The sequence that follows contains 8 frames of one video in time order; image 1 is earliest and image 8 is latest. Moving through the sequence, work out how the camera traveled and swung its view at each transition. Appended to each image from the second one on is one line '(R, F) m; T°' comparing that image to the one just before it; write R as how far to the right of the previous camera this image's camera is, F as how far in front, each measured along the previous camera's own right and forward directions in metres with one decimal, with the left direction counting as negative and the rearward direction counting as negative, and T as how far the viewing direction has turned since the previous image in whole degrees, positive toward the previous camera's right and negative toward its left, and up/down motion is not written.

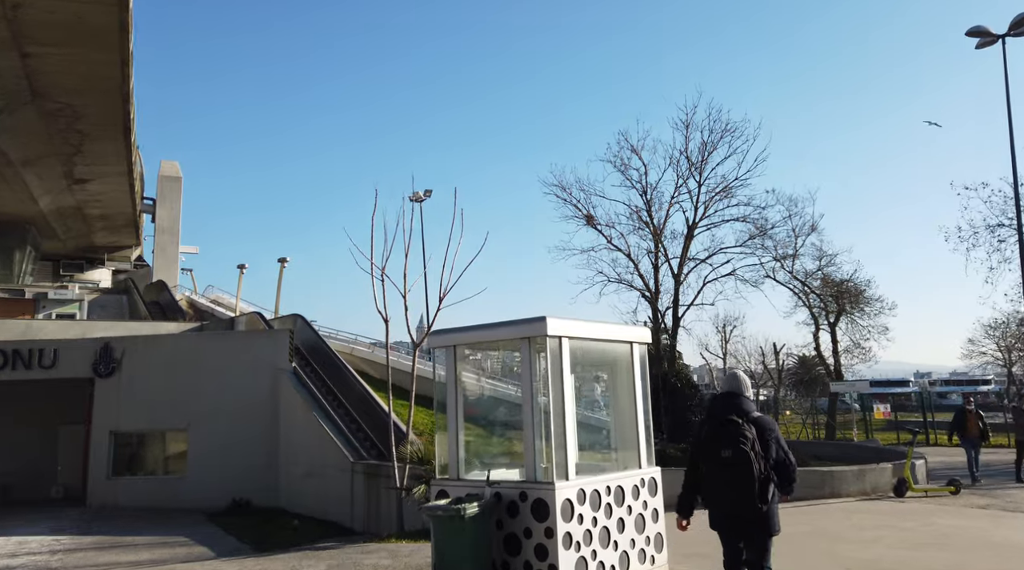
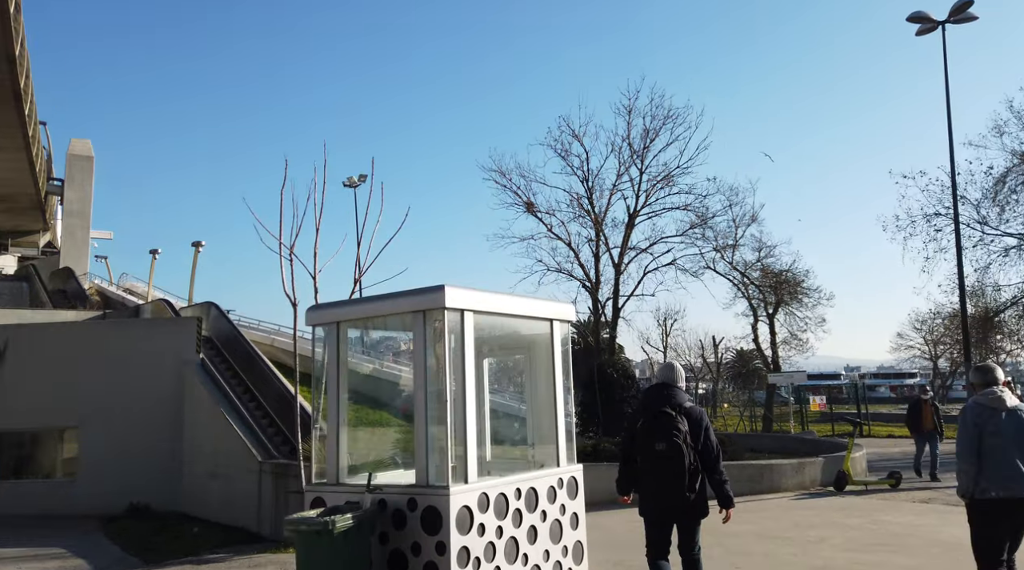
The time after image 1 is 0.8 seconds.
(+0.3, +0.8) m; +4°
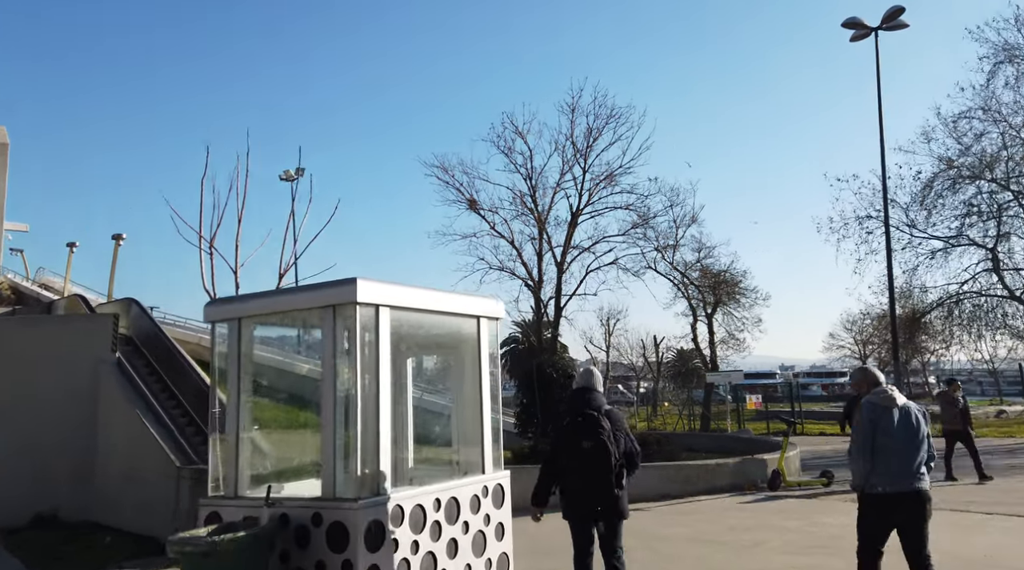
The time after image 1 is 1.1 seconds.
(+0.1, +0.3) m; +4°
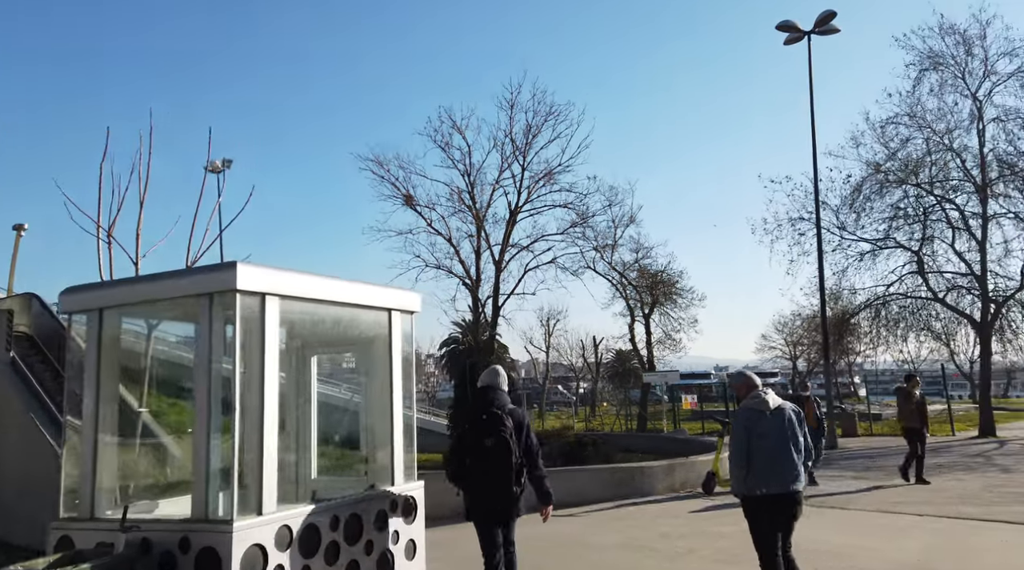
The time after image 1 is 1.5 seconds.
(+0.1, +0.5) m; +4°
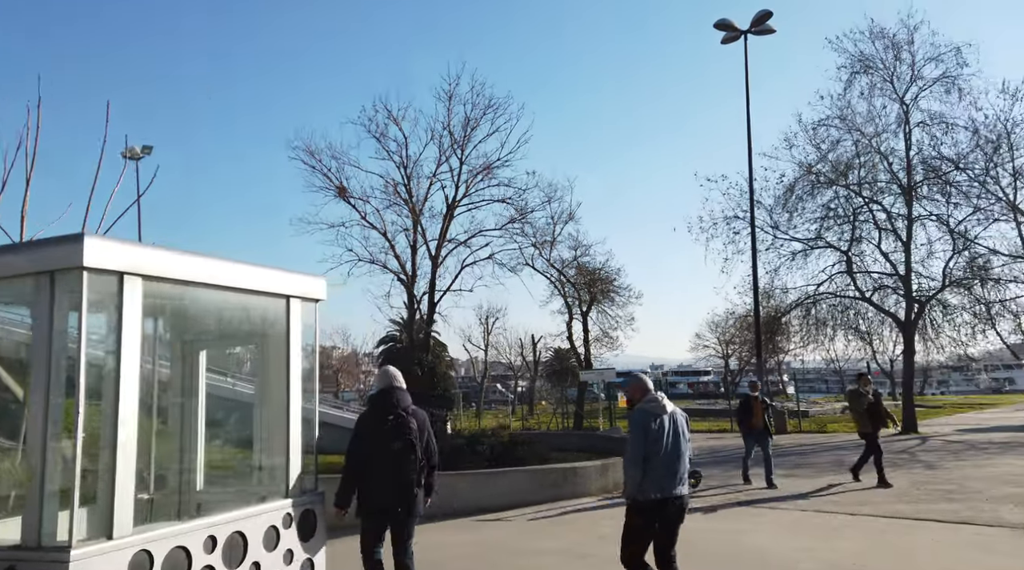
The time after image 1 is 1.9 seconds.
(+0.1, +0.5) m; +4°
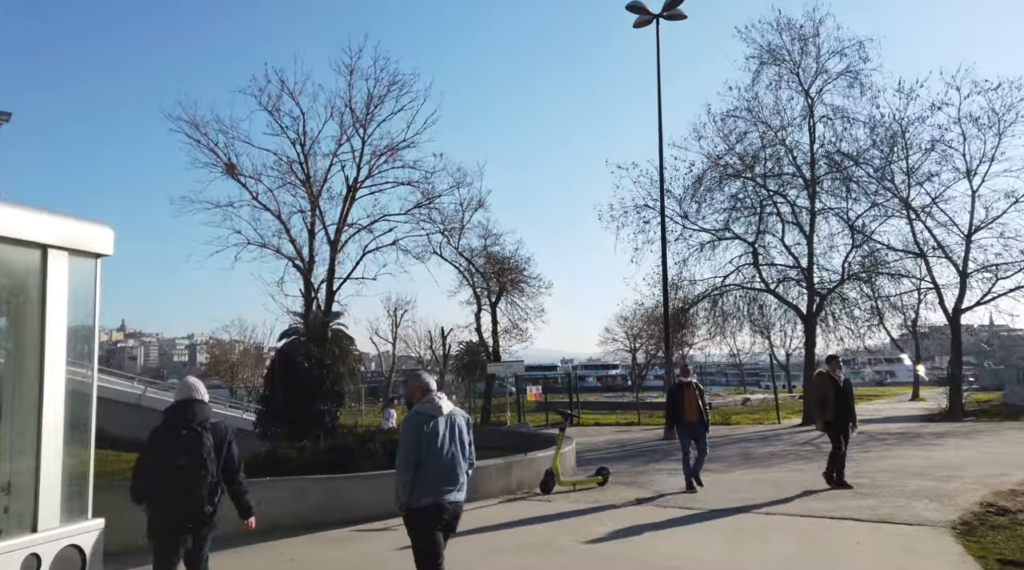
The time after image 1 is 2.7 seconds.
(+0.2, +1.2) m; +6°
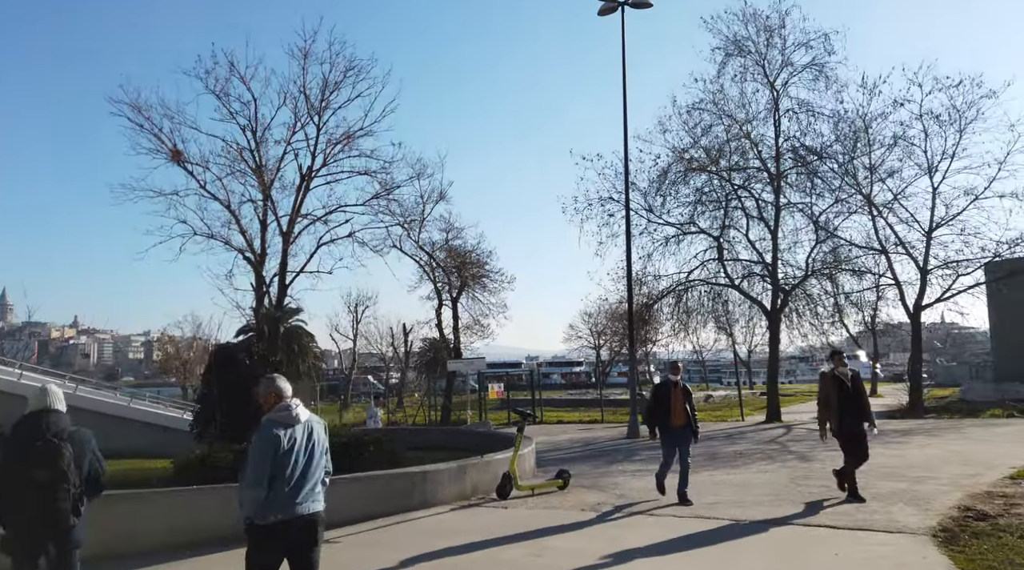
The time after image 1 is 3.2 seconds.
(+0.1, +0.9) m; +2°
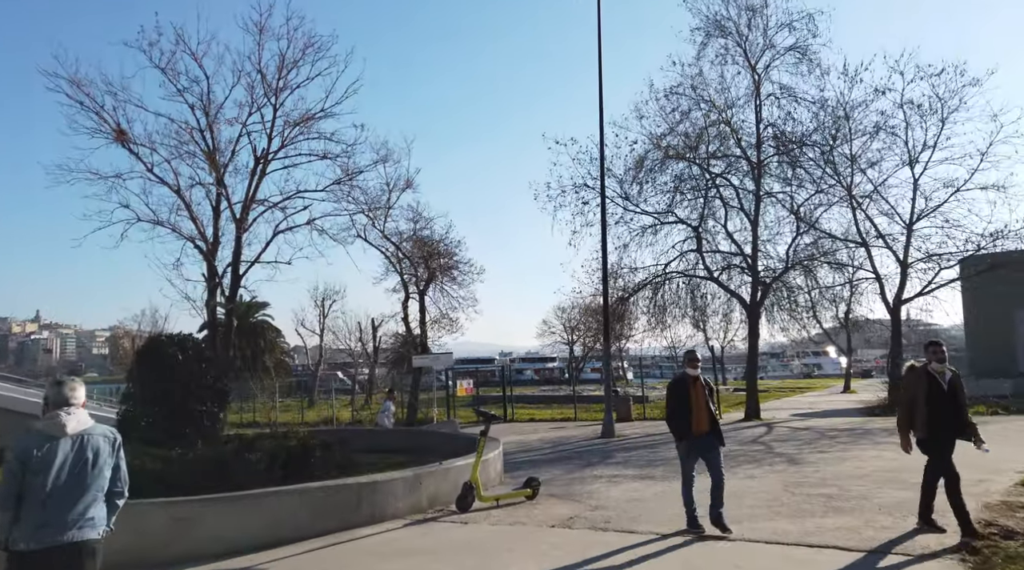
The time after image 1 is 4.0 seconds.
(+0.2, +1.5) m; +2°
